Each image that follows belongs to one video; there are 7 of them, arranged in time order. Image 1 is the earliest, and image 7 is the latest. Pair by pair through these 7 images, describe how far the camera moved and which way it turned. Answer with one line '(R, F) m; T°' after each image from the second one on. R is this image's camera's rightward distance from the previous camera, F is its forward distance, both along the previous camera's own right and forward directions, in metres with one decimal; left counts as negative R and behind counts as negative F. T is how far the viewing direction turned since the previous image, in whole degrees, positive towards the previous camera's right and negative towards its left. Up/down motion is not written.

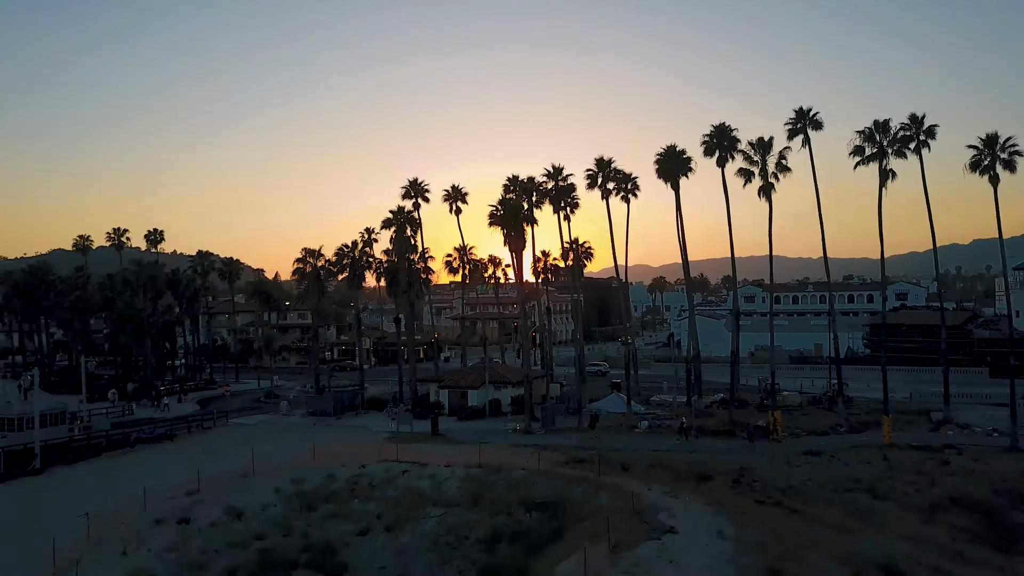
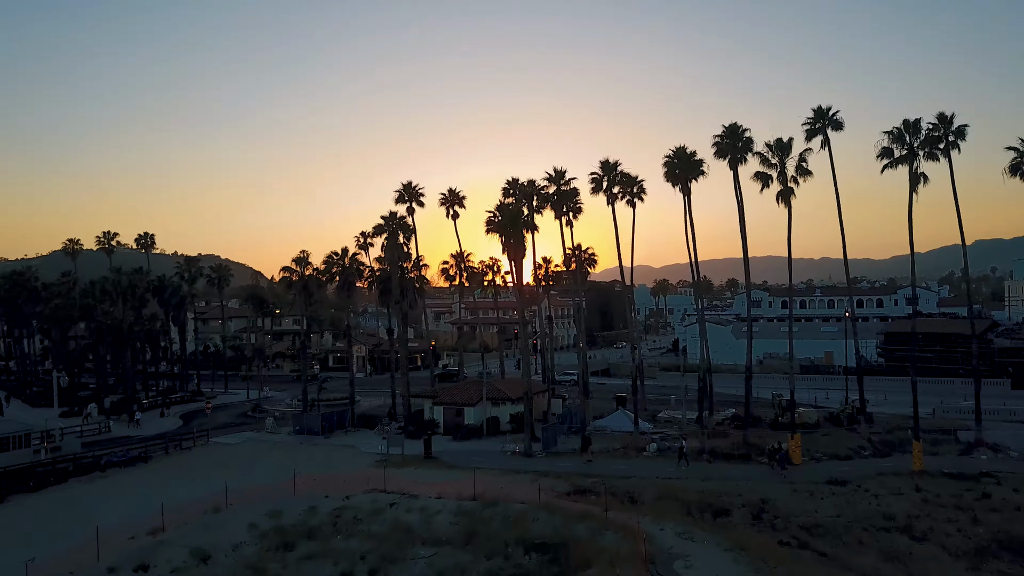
(+0.1, +2.2) m; 0°
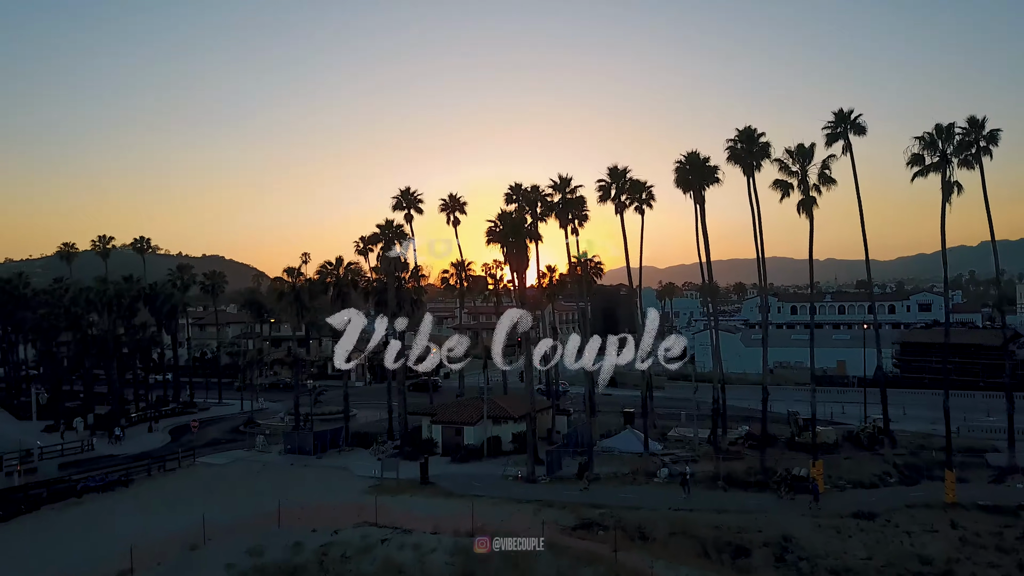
(+0.1, +1.8) m; 0°
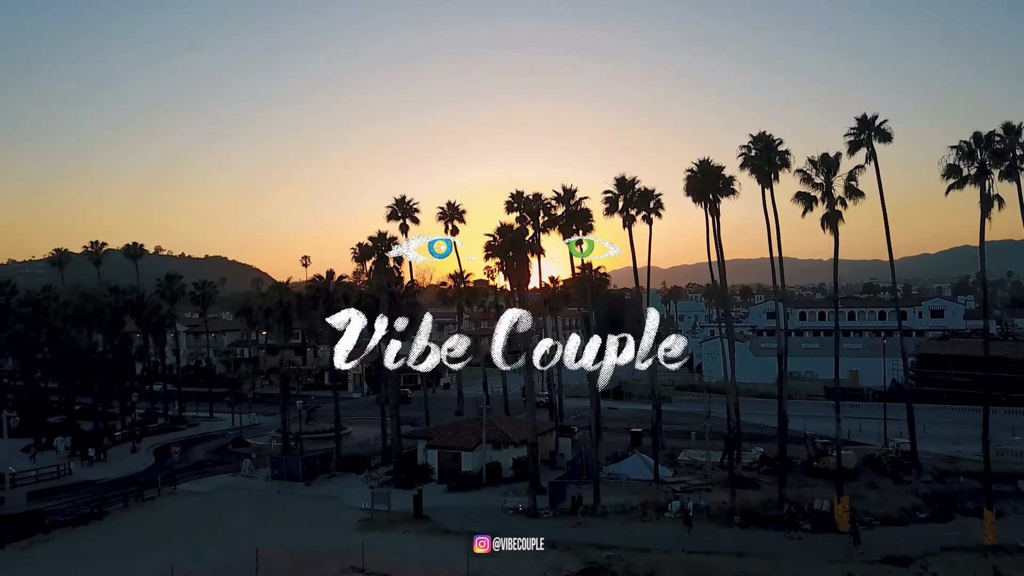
(+0.1, +1.9) m; 0°
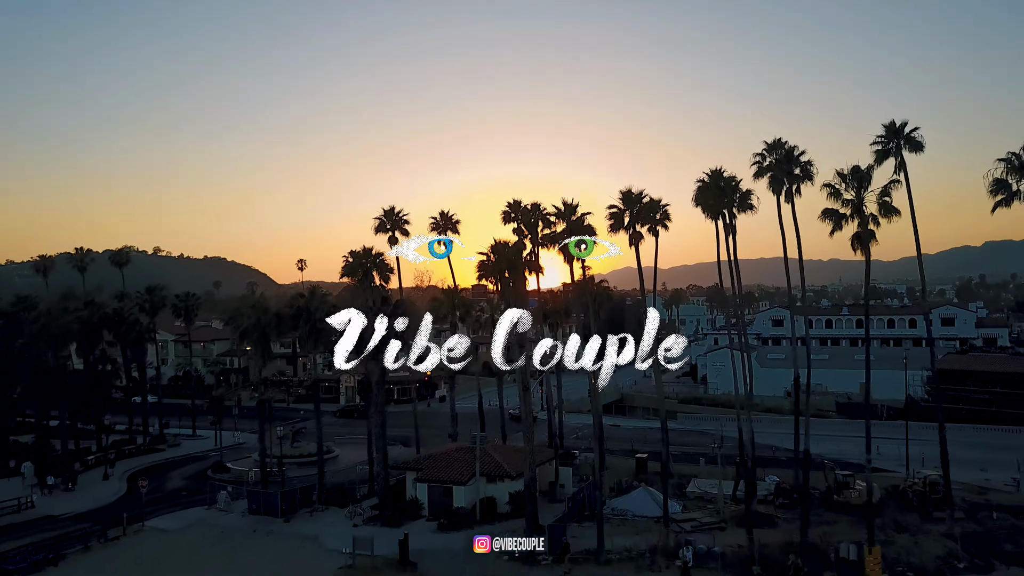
(+0.2, +2.4) m; 0°
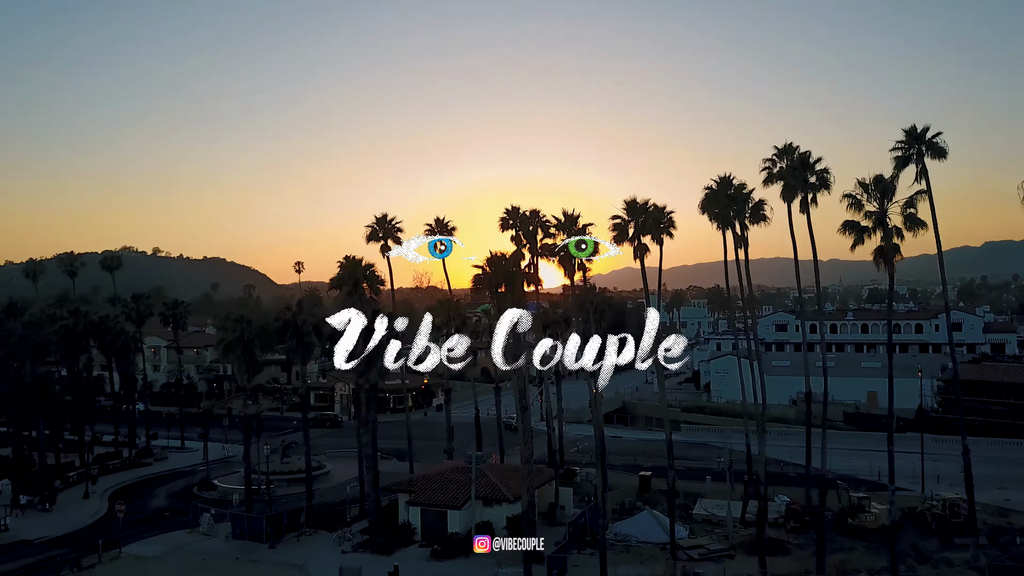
(+0.1, +1.5) m; 0°
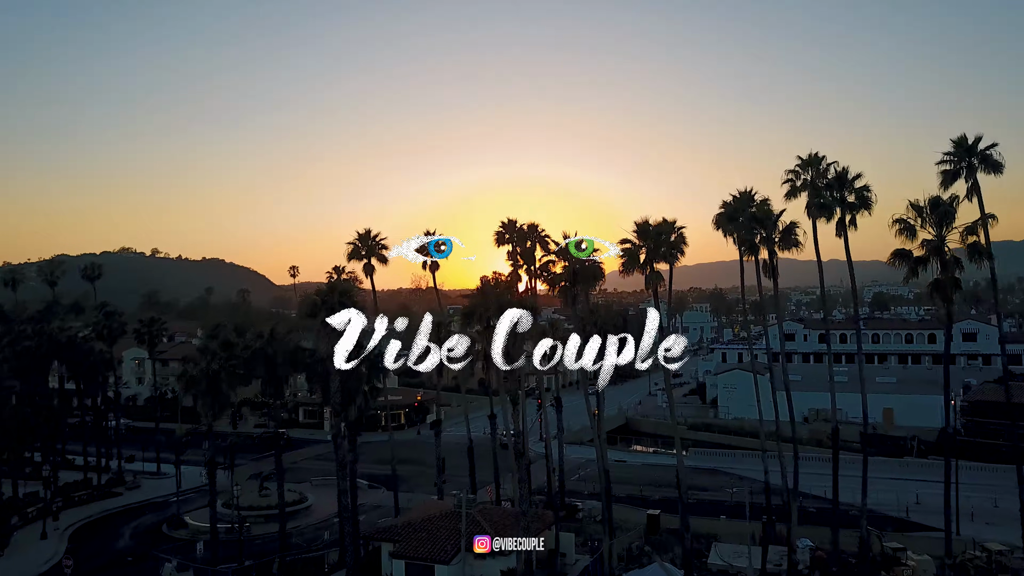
(+0.2, +2.9) m; 0°
